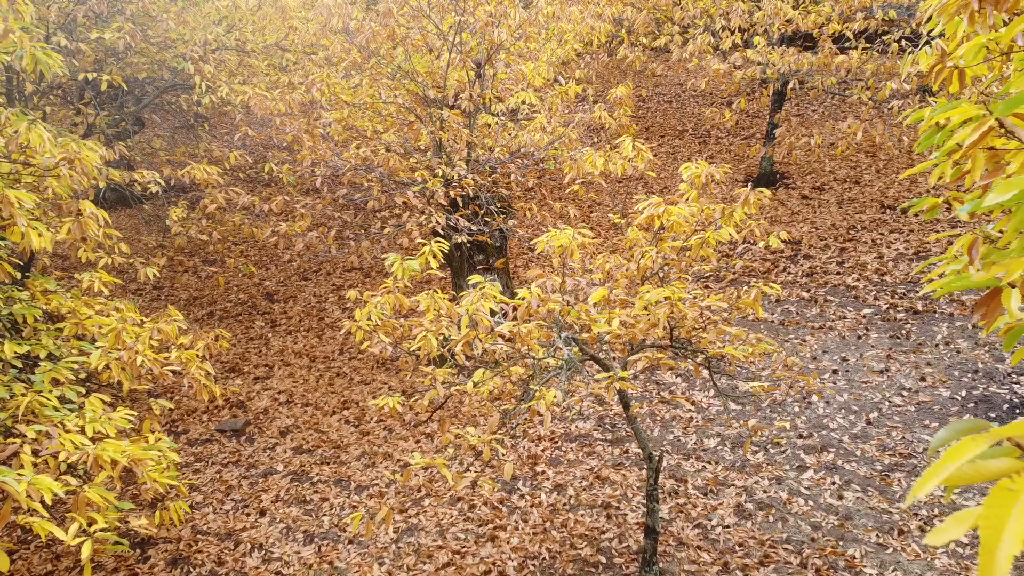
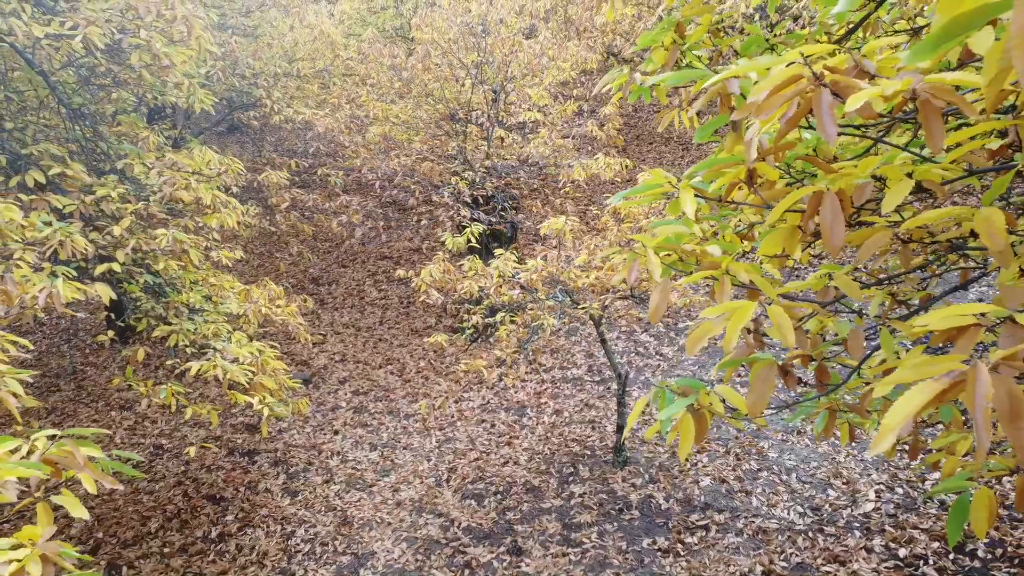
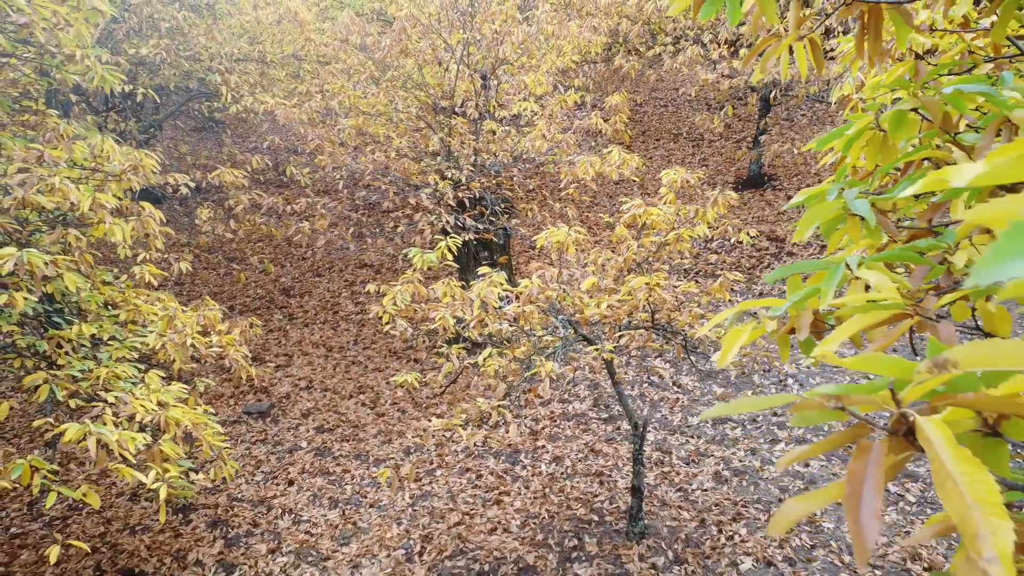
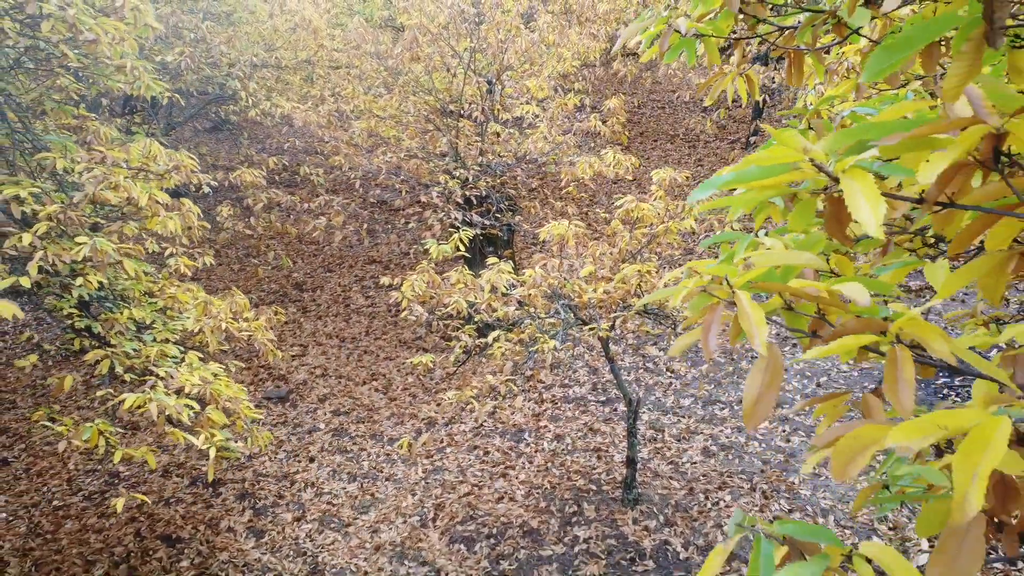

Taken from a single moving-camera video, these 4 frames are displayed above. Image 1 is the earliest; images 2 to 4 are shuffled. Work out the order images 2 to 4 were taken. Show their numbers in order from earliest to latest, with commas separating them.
3, 4, 2
